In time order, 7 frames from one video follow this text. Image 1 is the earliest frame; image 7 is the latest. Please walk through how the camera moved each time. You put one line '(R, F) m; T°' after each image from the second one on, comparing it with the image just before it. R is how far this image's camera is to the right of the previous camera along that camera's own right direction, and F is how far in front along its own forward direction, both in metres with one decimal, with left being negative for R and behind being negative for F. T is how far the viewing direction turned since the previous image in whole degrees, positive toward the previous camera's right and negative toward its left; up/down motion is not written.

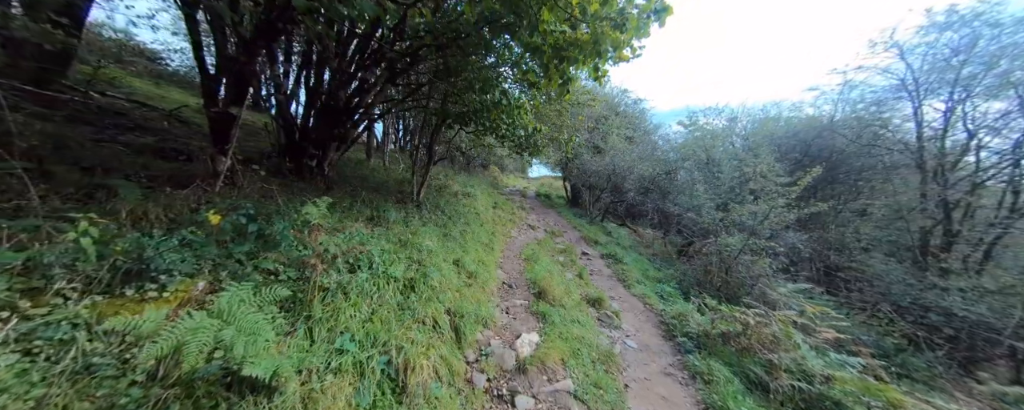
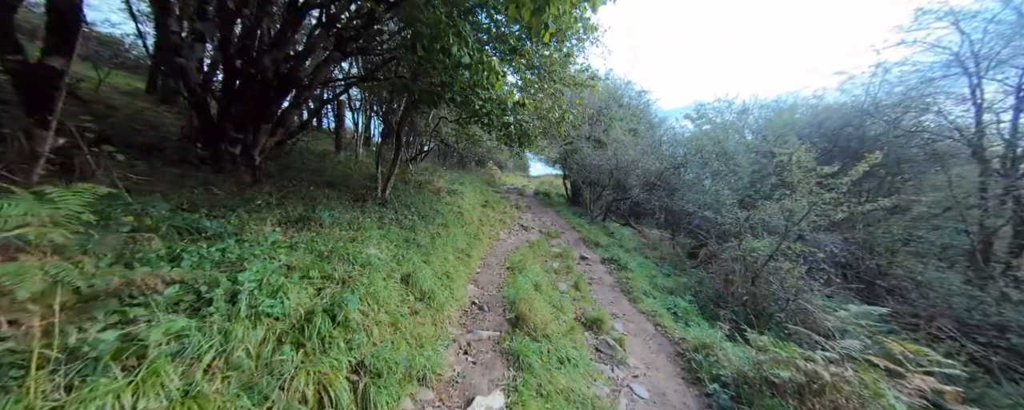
(+0.4, +1.2) m; 0°
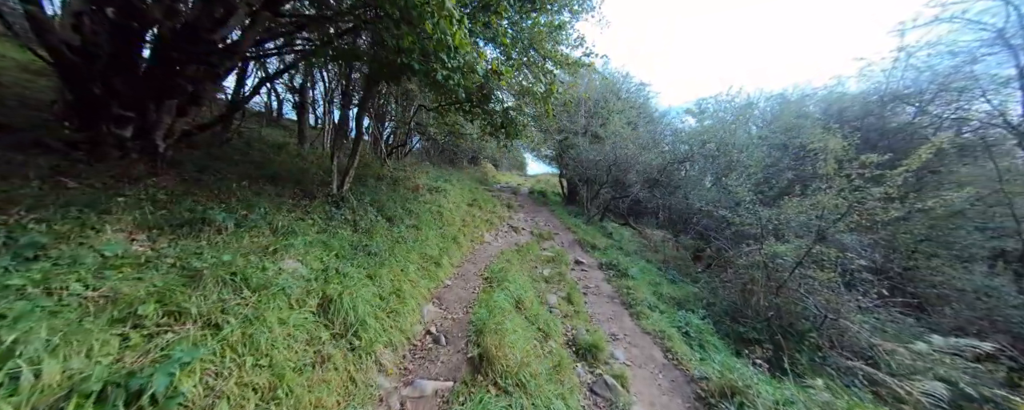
(+0.3, +1.0) m; 0°
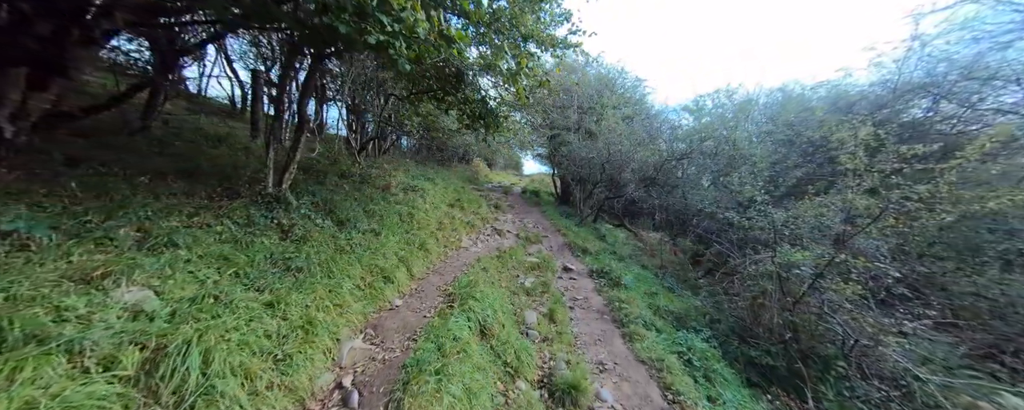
(+0.4, +0.9) m; +1°
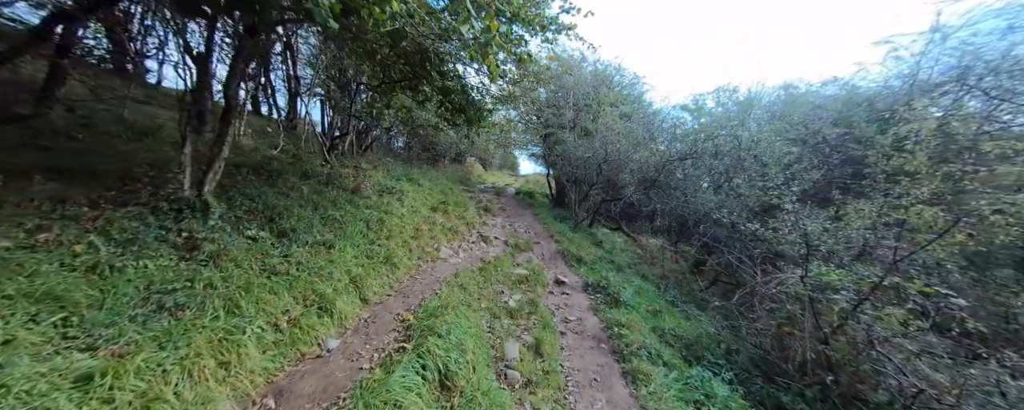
(+0.2, +0.9) m; +1°
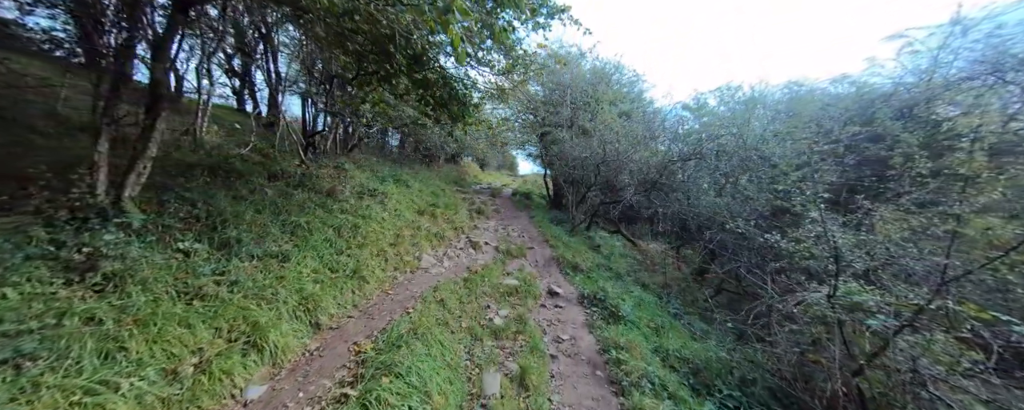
(+0.2, +0.6) m; 0°
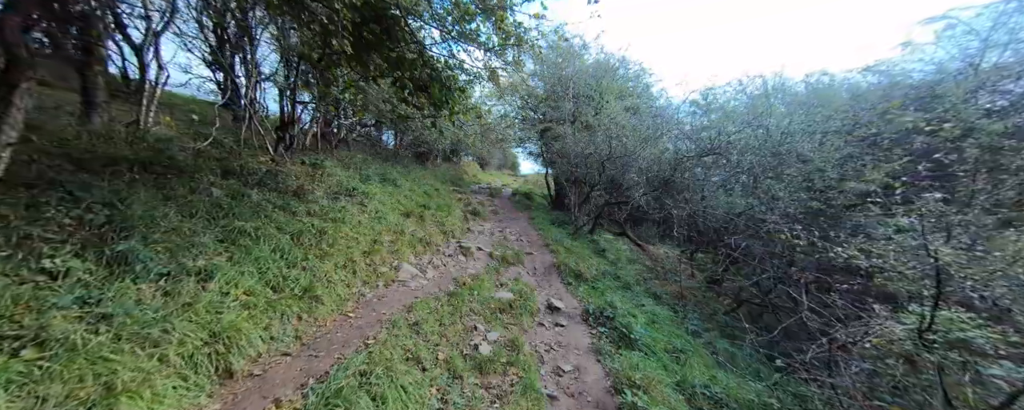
(+0.2, +0.9) m; 0°
